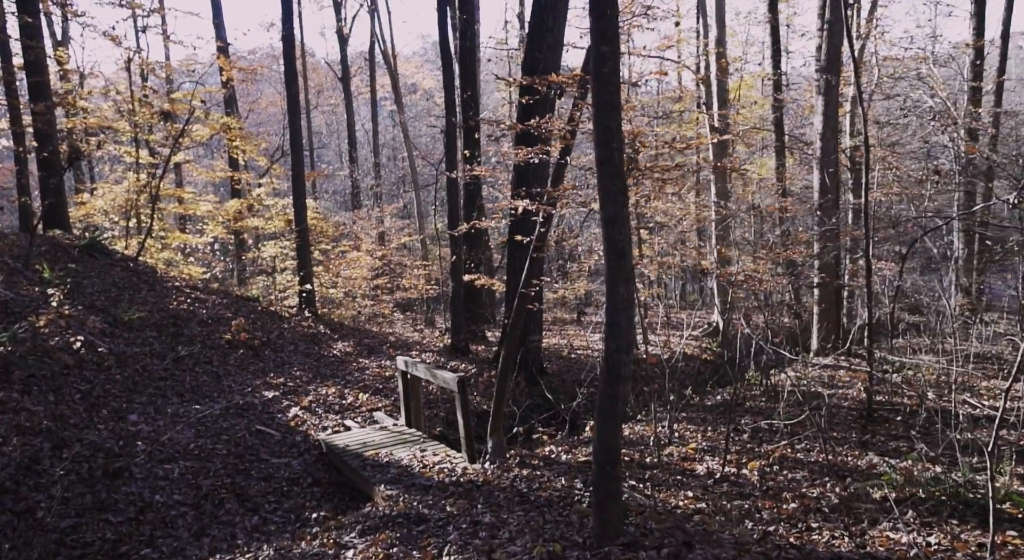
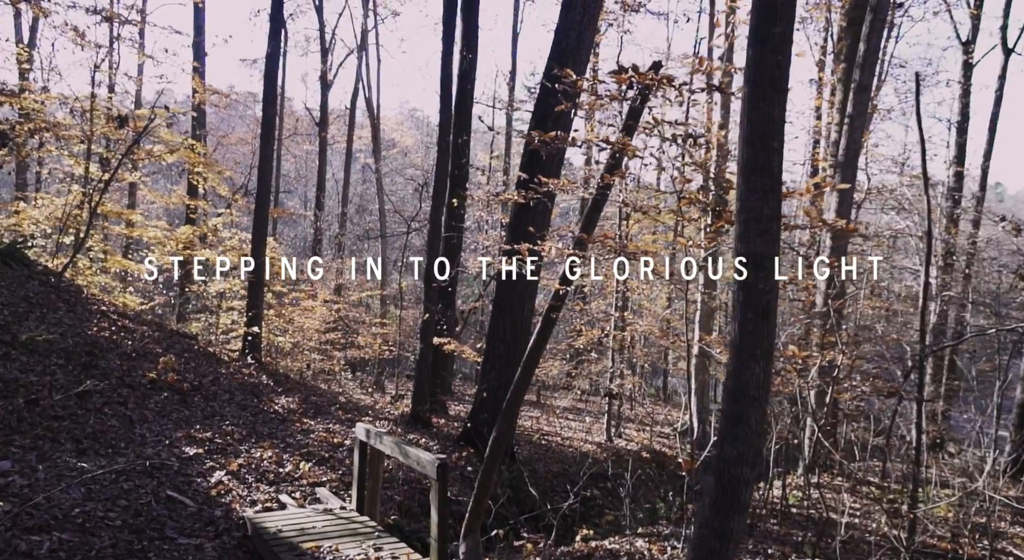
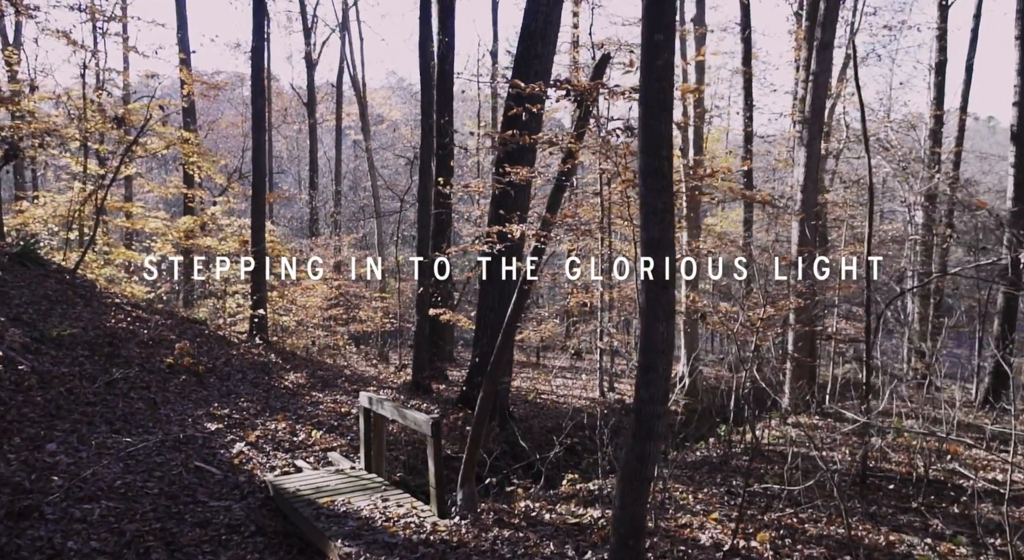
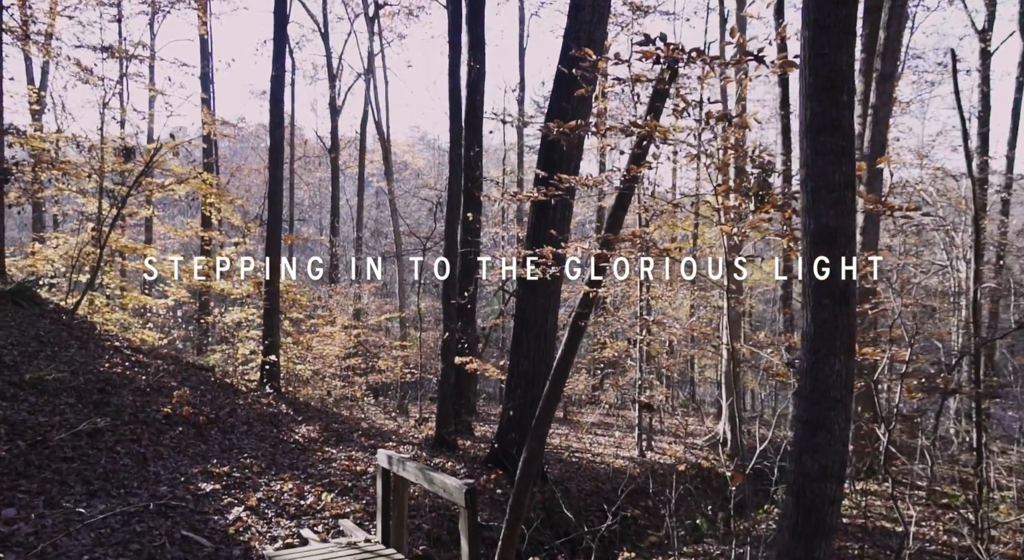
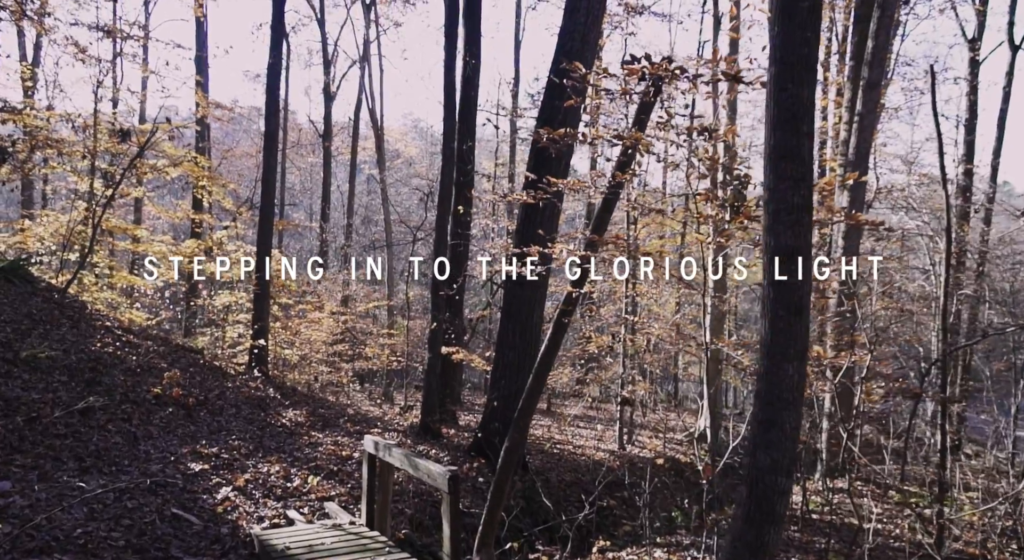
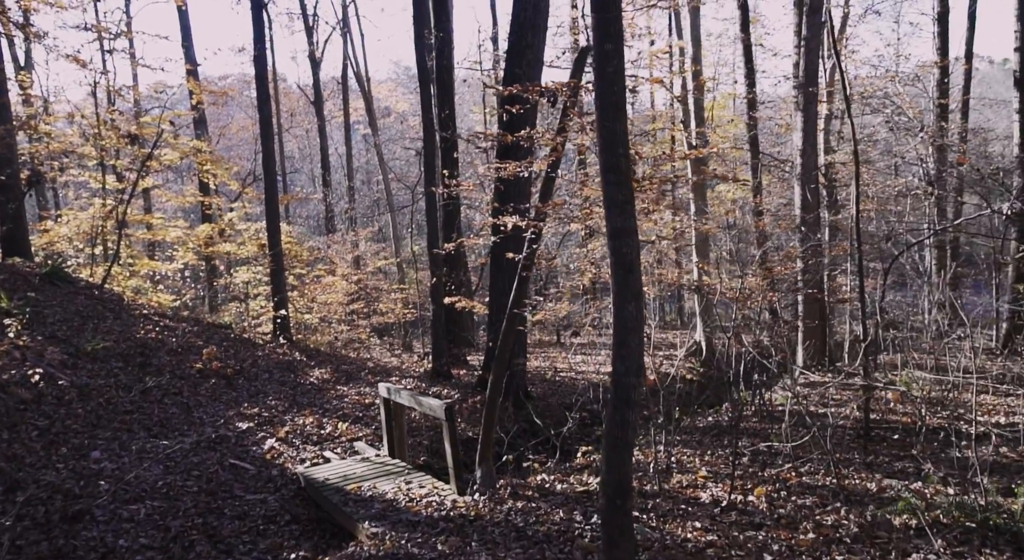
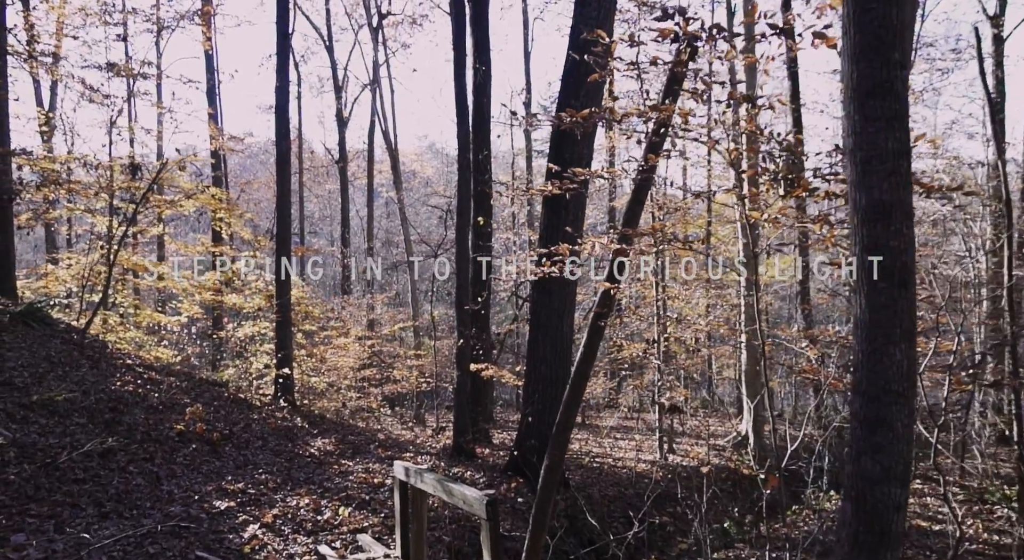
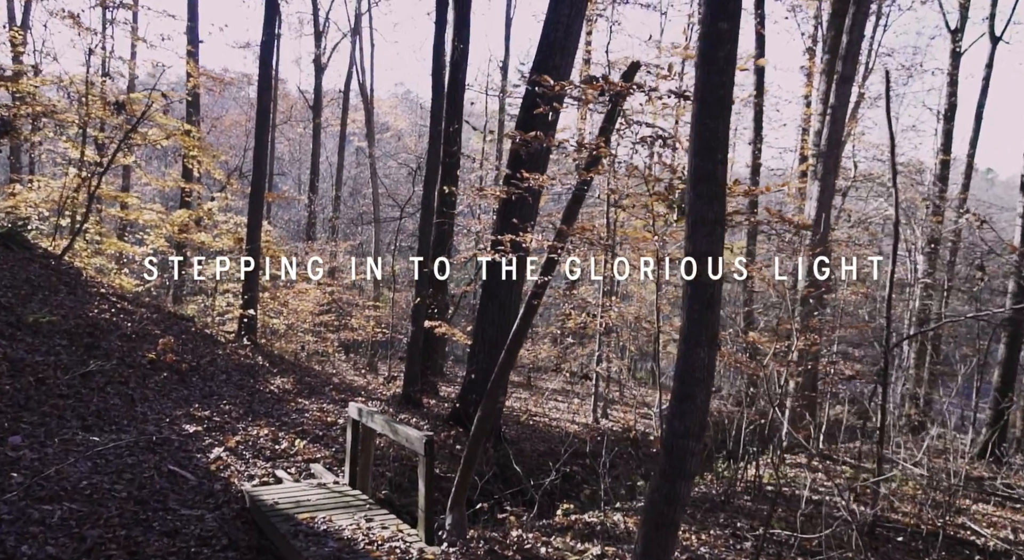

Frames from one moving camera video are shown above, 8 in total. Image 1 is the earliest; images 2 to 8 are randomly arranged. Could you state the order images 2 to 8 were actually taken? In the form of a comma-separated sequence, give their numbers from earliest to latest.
6, 3, 8, 2, 5, 4, 7
